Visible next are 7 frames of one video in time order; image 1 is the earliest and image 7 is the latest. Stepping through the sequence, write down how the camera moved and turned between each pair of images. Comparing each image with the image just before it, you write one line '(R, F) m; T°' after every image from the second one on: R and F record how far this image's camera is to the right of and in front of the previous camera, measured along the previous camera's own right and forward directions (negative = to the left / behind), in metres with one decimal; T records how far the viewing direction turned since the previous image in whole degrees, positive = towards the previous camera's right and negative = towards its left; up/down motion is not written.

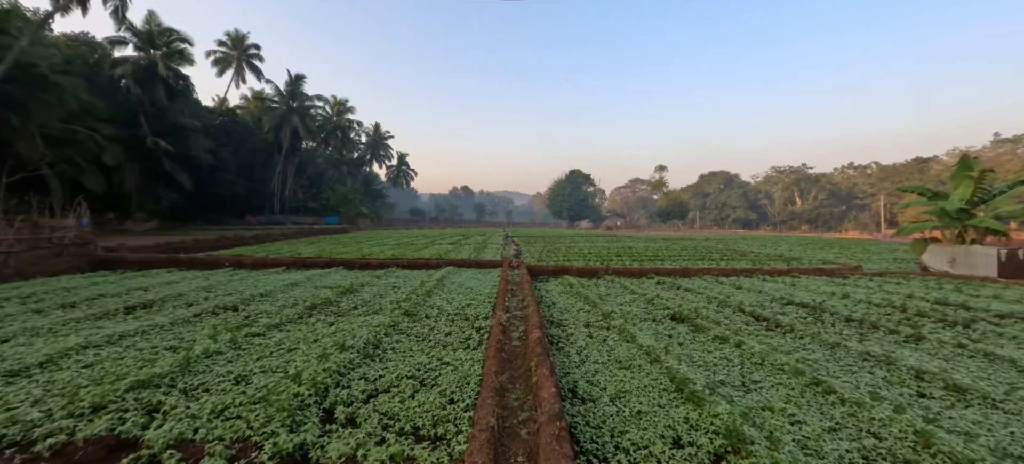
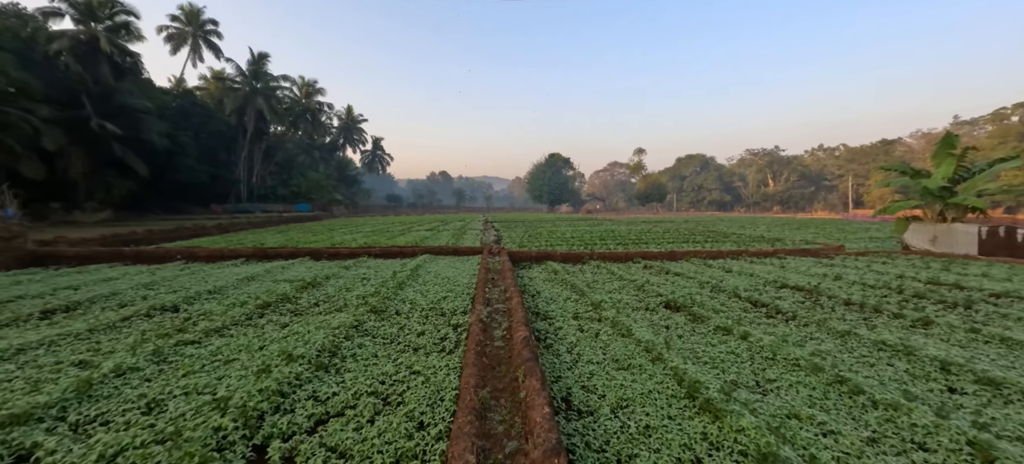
(0.0, +0.5) m; +3°
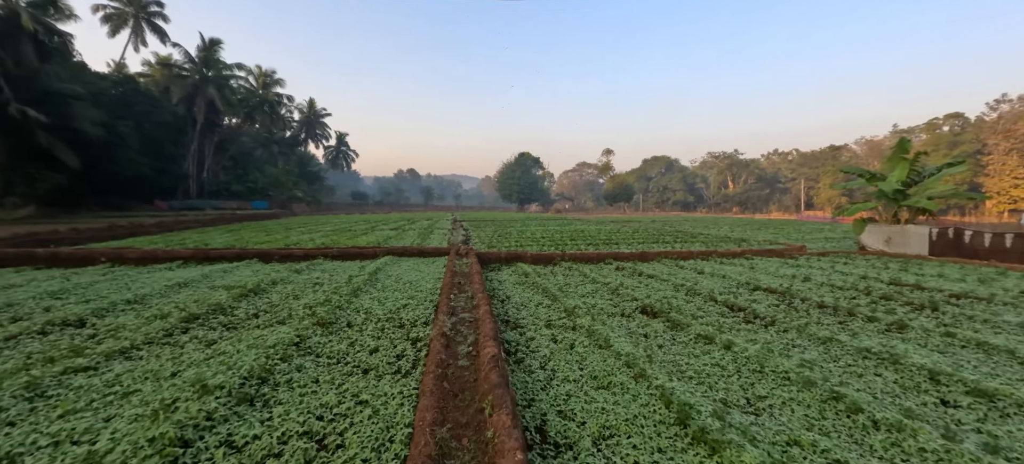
(0.0, +0.4) m; +4°
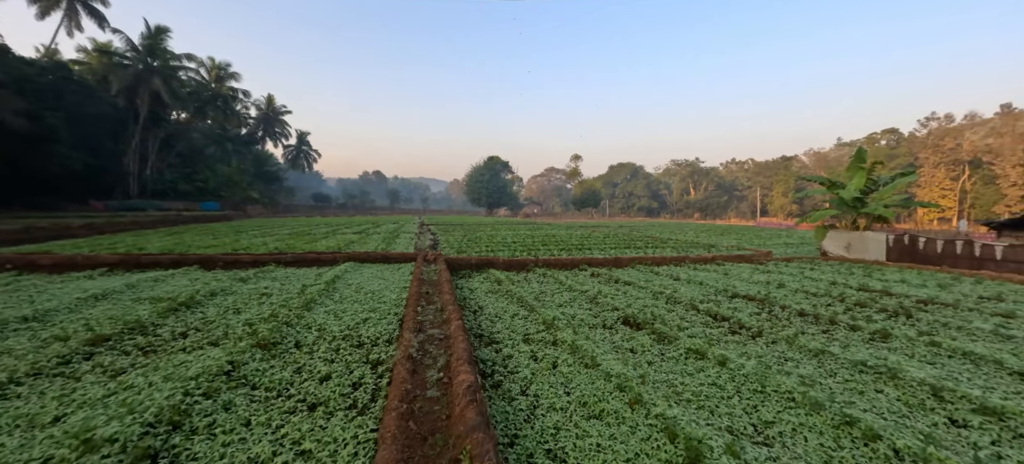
(-0.1, +0.4) m; +5°
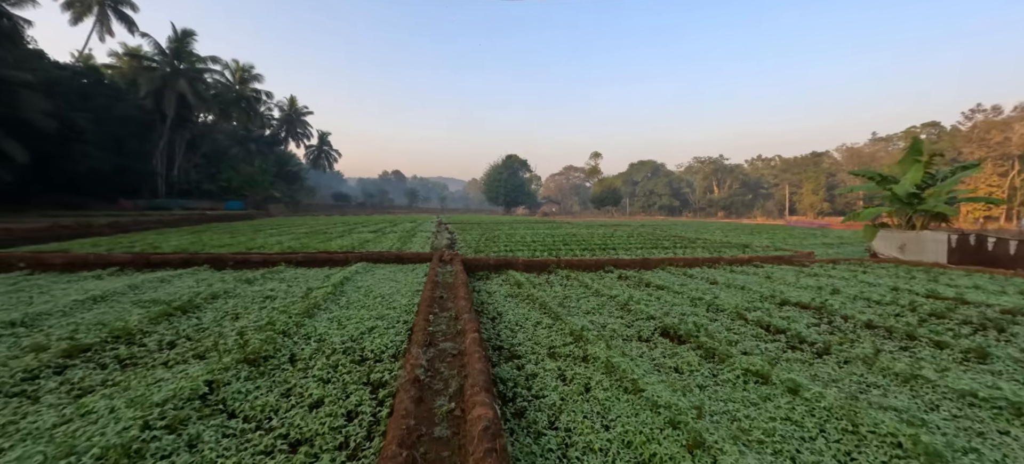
(-0.1, +0.5) m; -3°
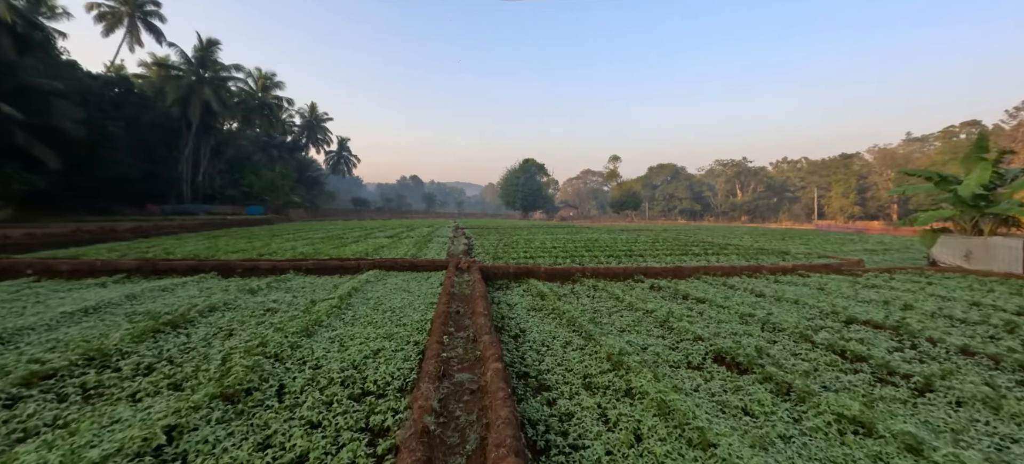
(-0.1, +0.5) m; -2°
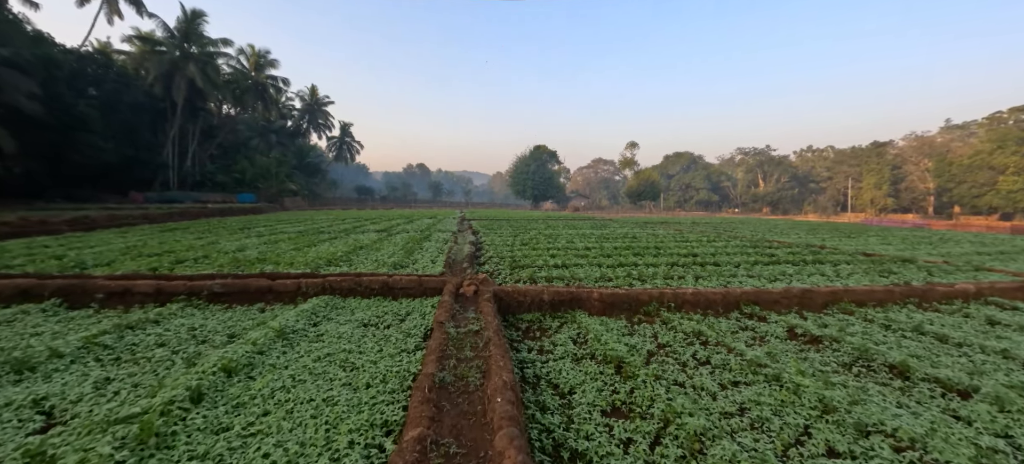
(-0.3, +2.8) m; -1°
